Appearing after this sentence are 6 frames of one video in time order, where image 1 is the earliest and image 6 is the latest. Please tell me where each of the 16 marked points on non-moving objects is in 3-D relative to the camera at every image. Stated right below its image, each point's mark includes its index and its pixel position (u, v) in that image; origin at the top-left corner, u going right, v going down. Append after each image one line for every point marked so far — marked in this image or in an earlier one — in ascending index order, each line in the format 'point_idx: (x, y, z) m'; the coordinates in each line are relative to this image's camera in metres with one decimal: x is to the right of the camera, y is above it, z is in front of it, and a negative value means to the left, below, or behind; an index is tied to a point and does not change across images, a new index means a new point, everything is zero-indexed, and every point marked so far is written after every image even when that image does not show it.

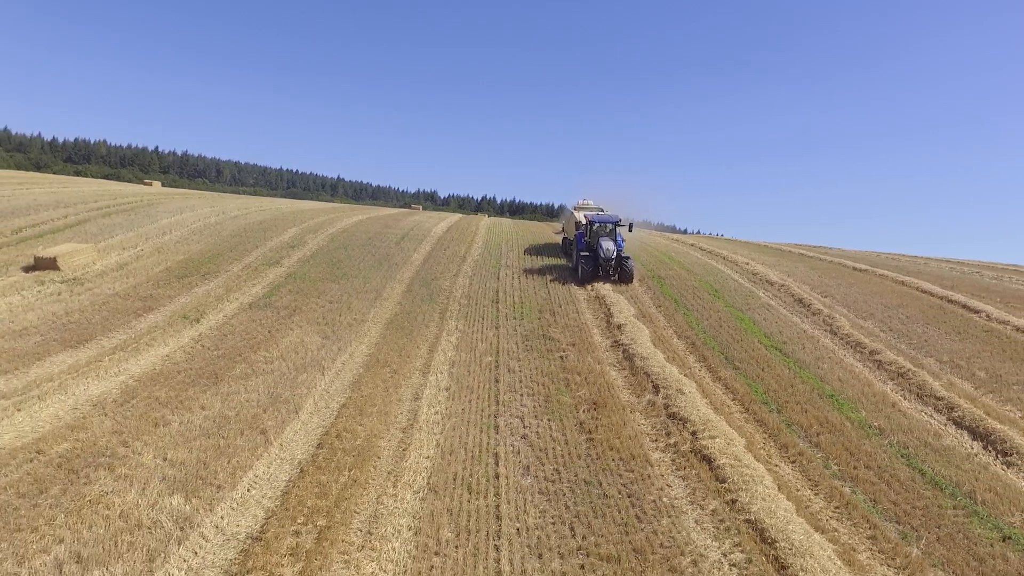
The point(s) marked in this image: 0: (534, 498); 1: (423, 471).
0: (+0.2, -1.8, +6.9) m
1: (-0.8, -1.7, +7.5) m
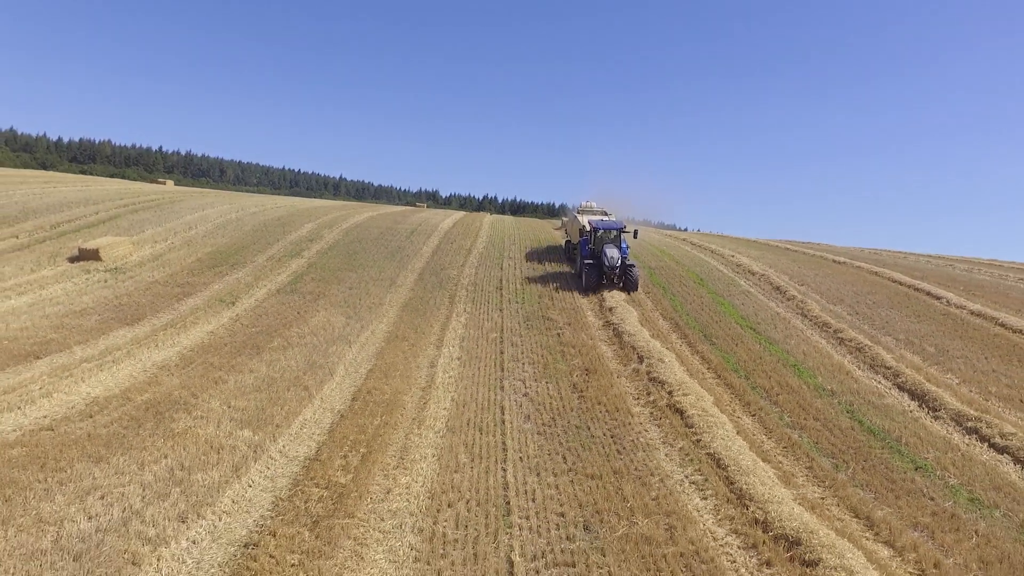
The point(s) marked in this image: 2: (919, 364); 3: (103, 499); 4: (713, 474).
0: (+0.2, -1.6, +8.5) m
1: (-0.8, -1.4, +9.1) m
2: (+6.3, -1.2, +12.7) m
3: (-3.0, -1.5, +5.9) m
4: (+1.9, -1.8, +7.8) m
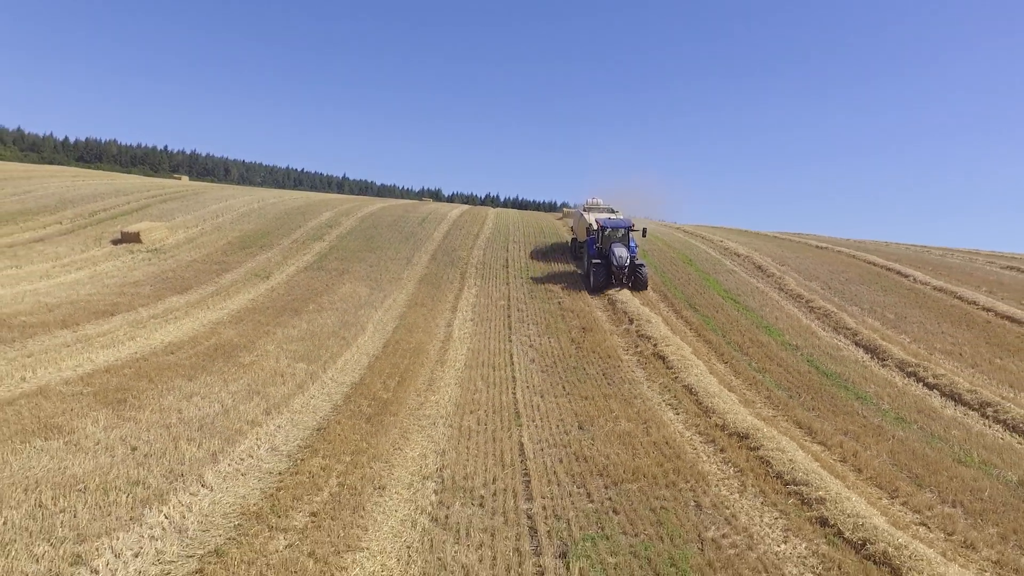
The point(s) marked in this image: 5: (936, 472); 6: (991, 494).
0: (+0.3, -1.1, +10.2) m
1: (-0.7, -0.9, +10.8) m
2: (+6.4, -0.7, +14.3) m
3: (-2.9, -1.0, +7.6) m
4: (+2.0, -1.3, +9.4) m
5: (+3.8, -1.6, +7.4) m
6: (+4.0, -1.7, +6.8) m
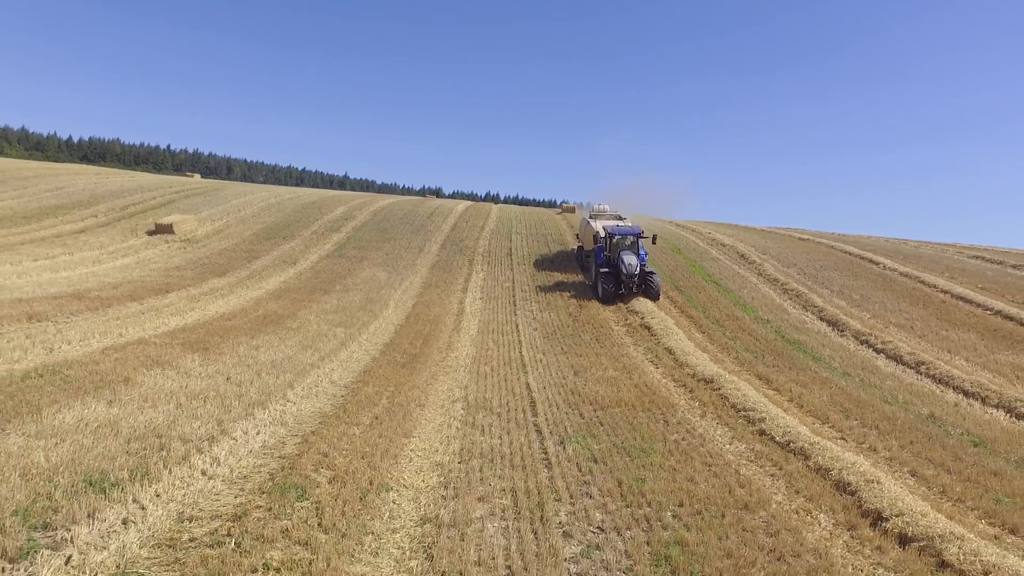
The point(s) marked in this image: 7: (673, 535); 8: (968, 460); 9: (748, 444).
0: (+0.4, -0.7, +11.9) m
1: (-0.6, -0.6, +12.5) m
2: (+6.5, -0.4, +16.1) m
3: (-2.8, -0.7, +9.4) m
4: (+2.1, -0.9, +11.2) m
5: (+3.9, -1.3, +9.1) m
6: (+4.1, -1.4, +8.6) m
7: (+0.9, -1.4, +4.5) m
8: (+4.0, -1.5, +7.1) m
9: (+2.0, -1.3, +7.0) m
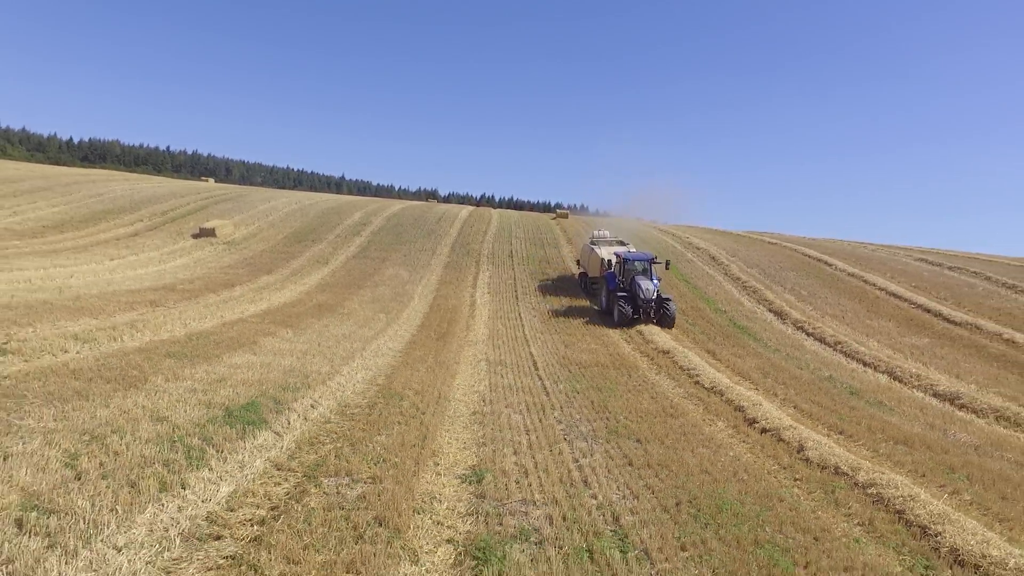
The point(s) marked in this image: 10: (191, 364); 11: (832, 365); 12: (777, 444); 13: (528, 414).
0: (+0.5, -0.7, +15.0) m
1: (-0.5, -0.5, +15.6) m
2: (+6.5, -0.3, +19.2) m
3: (-2.7, -0.6, +12.5) m
4: (+2.2, -0.9, +14.3) m
5: (+4.0, -1.2, +12.3) m
6: (+4.2, -1.3, +11.7) m
7: (+1.0, -1.3, +7.6) m
8: (+4.1, -1.4, +10.3) m
9: (+2.1, -1.2, +10.2) m
10: (-3.1, -0.7, +7.9) m
11: (+5.1, -1.2, +13.0) m
12: (+2.4, -1.4, +7.3) m
13: (+0.1, -1.2, +7.6) m
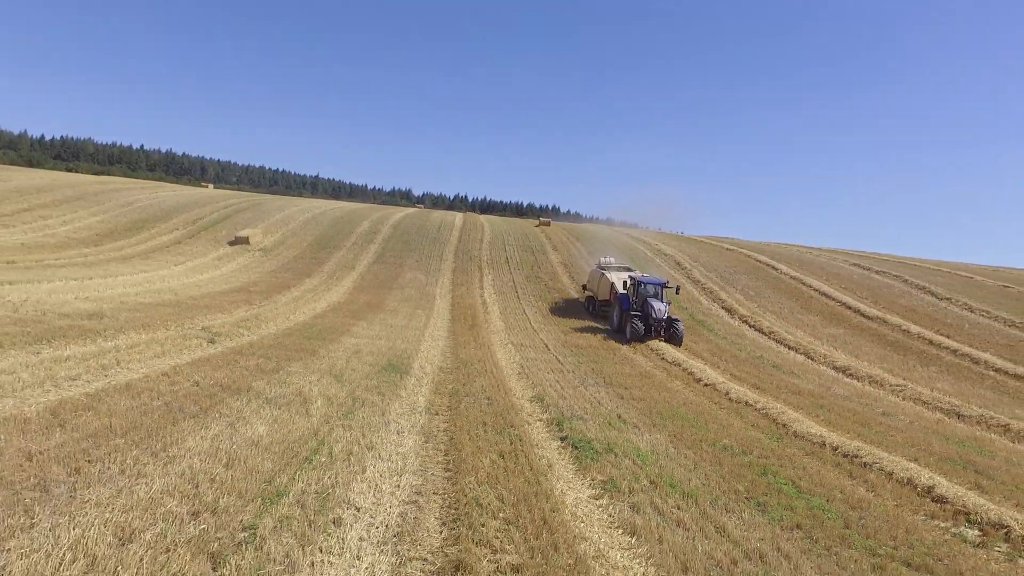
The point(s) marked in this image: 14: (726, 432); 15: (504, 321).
0: (+0.7, -0.7, +19.1) m
1: (-0.4, -0.6, +19.7) m
2: (+6.5, -0.3, +23.6) m
3: (-2.4, -0.7, +16.4) m
4: (+2.4, -0.9, +18.5) m
5: (+4.3, -1.3, +16.5) m
6: (+4.5, -1.4, +15.9) m
7: (+1.5, -1.3, +11.8) m
8: (+4.4, -1.5, +14.5) m
9: (+2.5, -1.3, +14.3) m
10: (-2.7, -0.8, +11.9) m
11: (+5.3, -1.3, +17.3) m
12: (+2.8, -1.5, +11.5) m
13: (+0.6, -1.2, +11.7) m
14: (+2.2, -1.5, +8.4) m
15: (-0.2, -0.7, +18.3) m
